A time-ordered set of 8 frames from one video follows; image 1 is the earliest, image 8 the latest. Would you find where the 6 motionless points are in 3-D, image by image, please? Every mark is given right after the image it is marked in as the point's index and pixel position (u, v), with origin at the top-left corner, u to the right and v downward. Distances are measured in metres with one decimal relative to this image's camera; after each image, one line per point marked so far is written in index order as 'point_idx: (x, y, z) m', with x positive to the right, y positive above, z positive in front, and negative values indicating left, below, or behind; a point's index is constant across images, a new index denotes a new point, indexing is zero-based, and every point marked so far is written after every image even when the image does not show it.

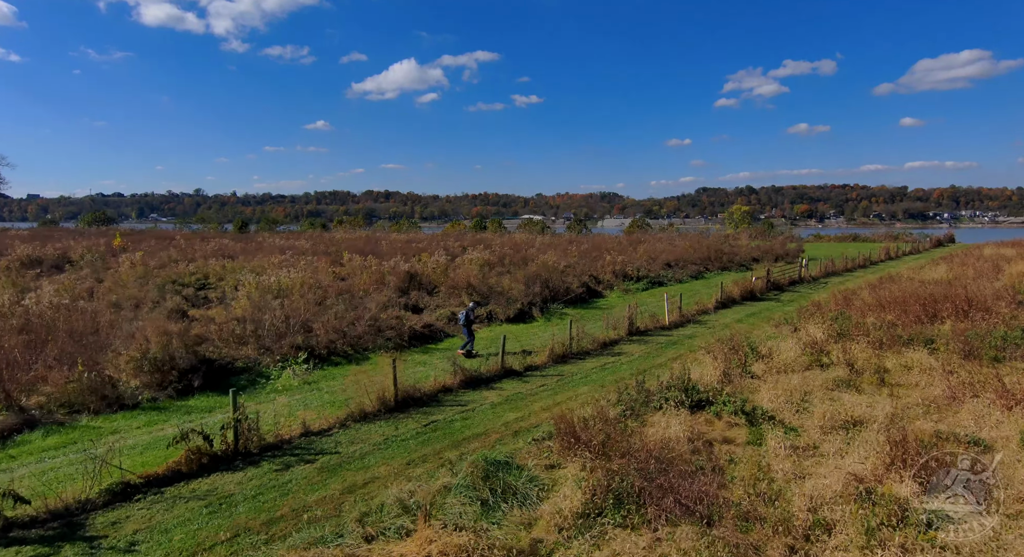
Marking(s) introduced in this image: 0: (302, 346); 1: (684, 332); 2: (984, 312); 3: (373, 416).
0: (-4.7, -1.5, +14.2) m
1: (+4.9, -1.5, +18.2) m
2: (+13.2, -0.9, +18.0) m
3: (-2.2, -2.2, +10.1) m
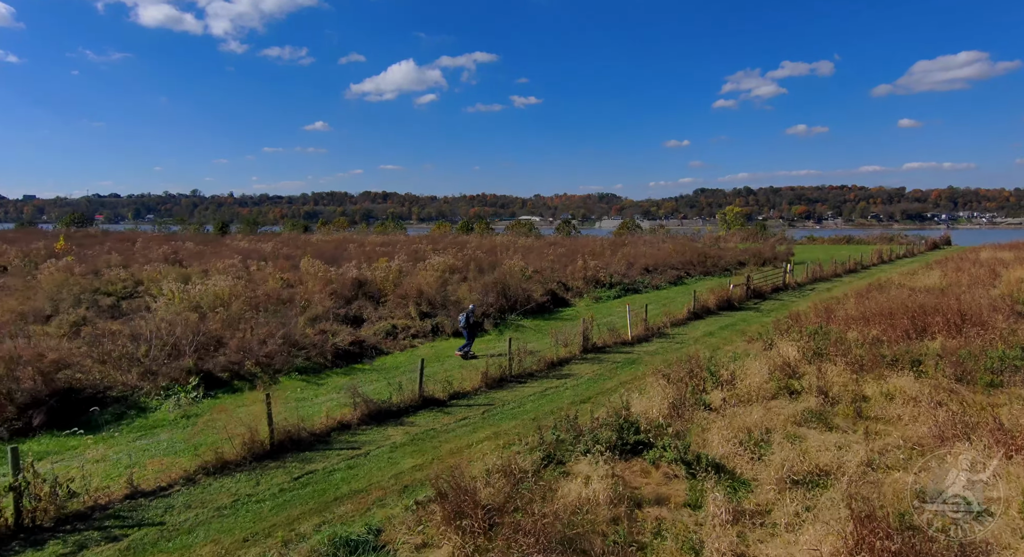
0: (-6.1, -1.8, +12.4) m
1: (+3.4, -1.8, +16.4) m
2: (+11.8, -1.2, +16.3) m
3: (-3.6, -2.4, +8.3) m
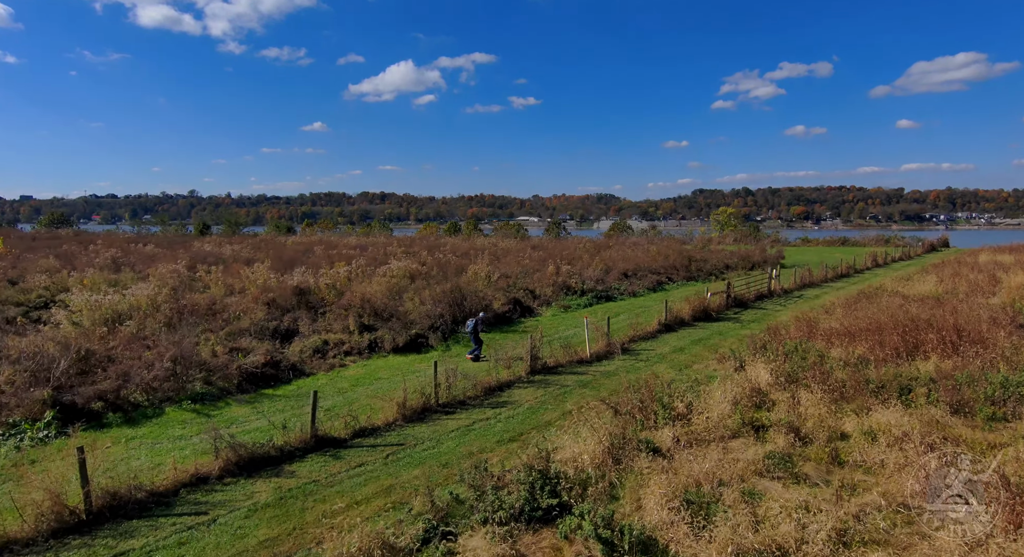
0: (-7.4, -2.0, +10.5) m
1: (+2.1, -2.1, +14.6) m
2: (+10.5, -1.5, +14.4) m
3: (-4.9, -2.7, +6.5) m
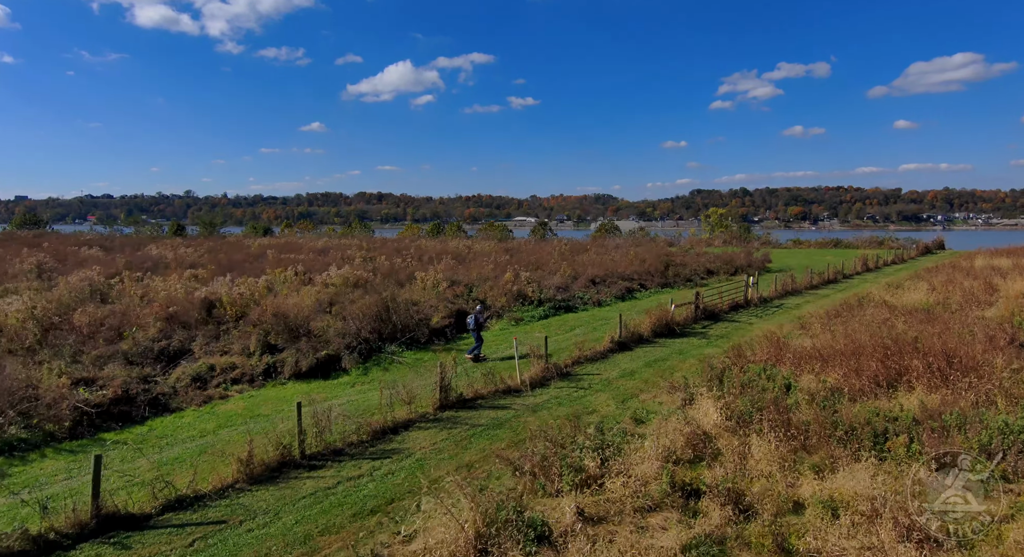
0: (-9.2, -2.3, +8.3) m
1: (+0.4, -2.4, +12.4) m
2: (+8.7, -1.8, +12.2) m
3: (-6.6, -3.0, +4.2) m
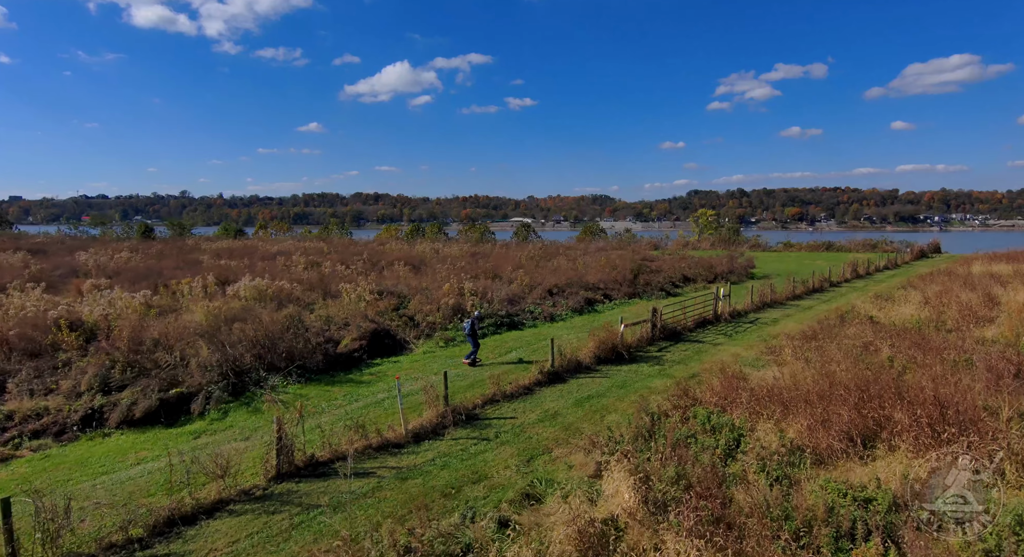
0: (-11.1, -2.7, +5.4) m
1: (-1.6, -2.8, +9.6) m
2: (+6.8, -2.2, +9.5) m
3: (-8.6, -3.4, +1.4) m
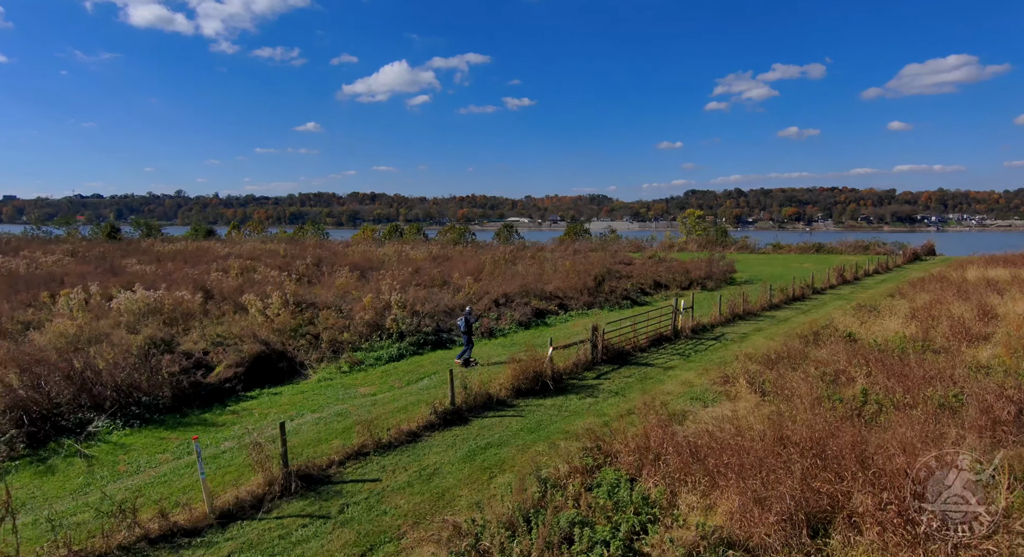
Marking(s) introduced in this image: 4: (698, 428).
0: (-13.1, -3.1, +2.8) m
1: (-3.6, -3.1, +6.9) m
2: (+4.8, -2.5, +6.9) m
3: (-10.6, -3.7, -1.3) m
4: (+3.2, -2.4, +10.9) m
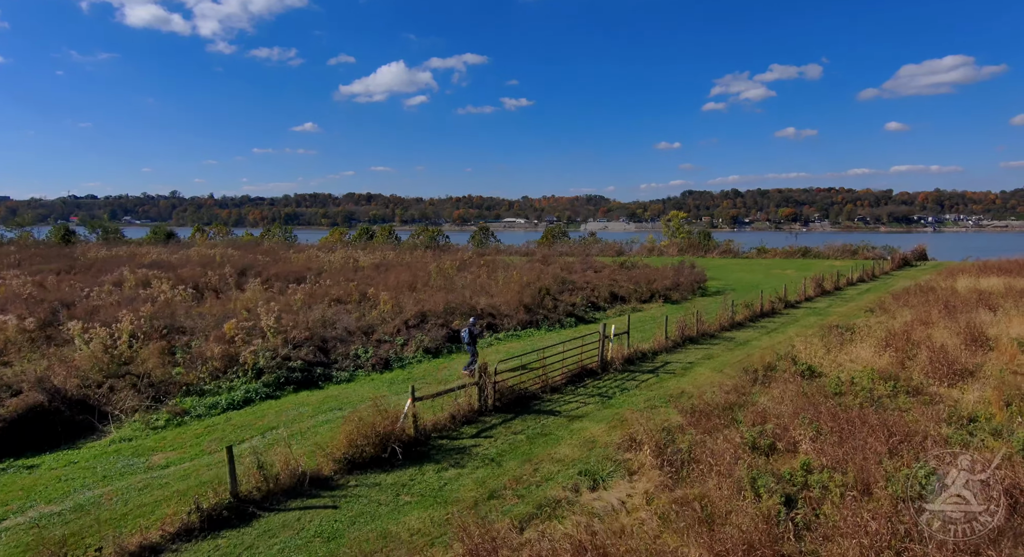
0: (-15.7, -3.6, -0.5) m
1: (-6.2, -3.7, +3.7) m
2: (+2.2, -3.0, +3.6) m
3: (-13.1, -4.3, -4.6) m
4: (+0.6, -2.9, +7.7) m
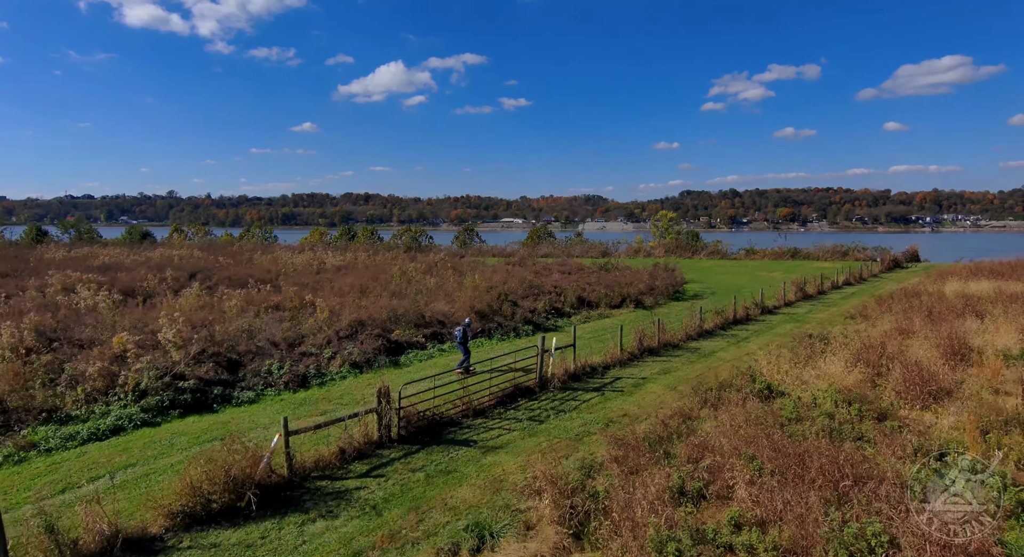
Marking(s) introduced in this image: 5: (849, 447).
0: (-17.3, -3.8, -2.3) m
1: (-7.8, -3.8, +1.9) m
2: (+0.6, -3.2, +1.9) m
3: (-14.7, -4.5, -6.3) m
4: (-1.0, -3.1, +6.0) m
5: (+5.1, -2.5, +9.7) m
